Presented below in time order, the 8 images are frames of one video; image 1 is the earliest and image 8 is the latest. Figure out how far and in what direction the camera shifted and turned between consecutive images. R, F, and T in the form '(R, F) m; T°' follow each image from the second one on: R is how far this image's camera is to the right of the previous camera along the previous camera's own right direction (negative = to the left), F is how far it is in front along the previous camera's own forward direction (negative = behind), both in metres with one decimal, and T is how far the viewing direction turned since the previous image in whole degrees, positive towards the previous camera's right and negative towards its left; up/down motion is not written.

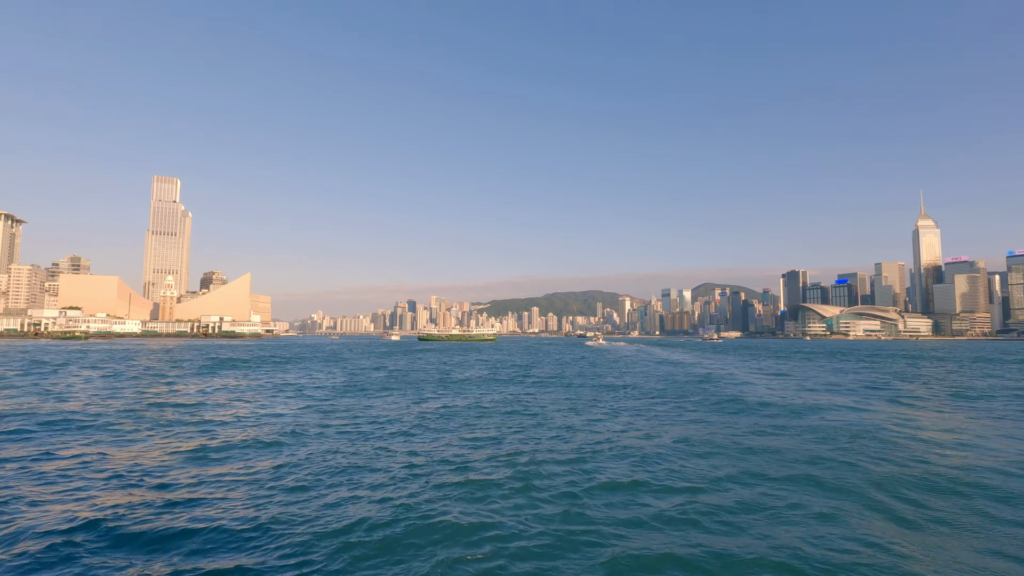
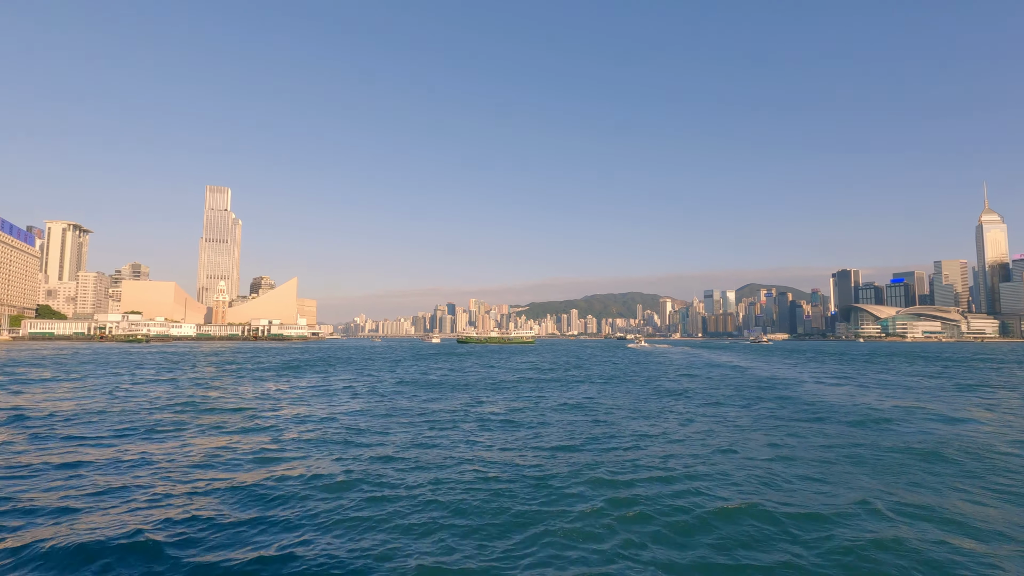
(-0.4, +0.6) m; -4°
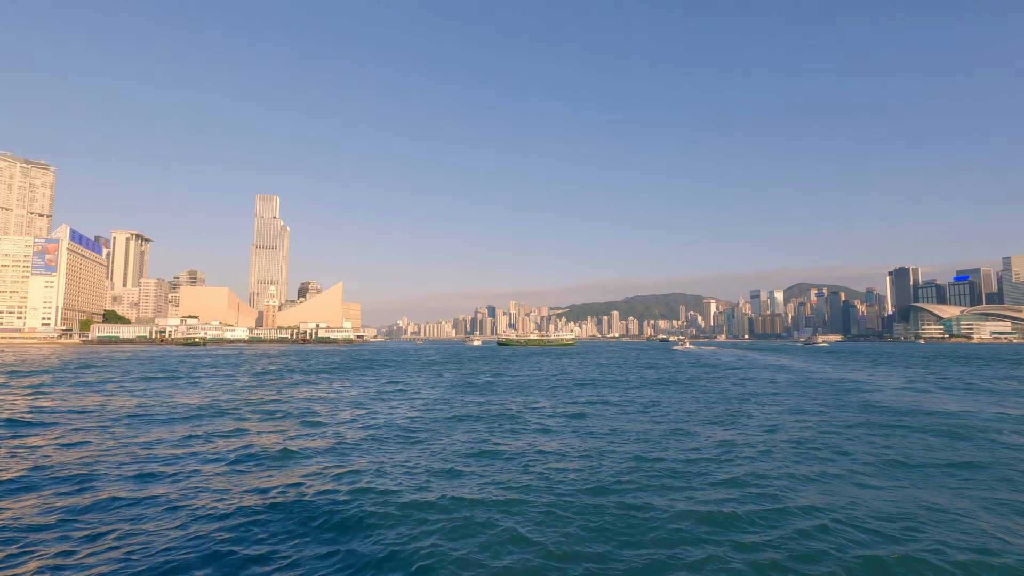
(-0.3, +0.5) m; -4°
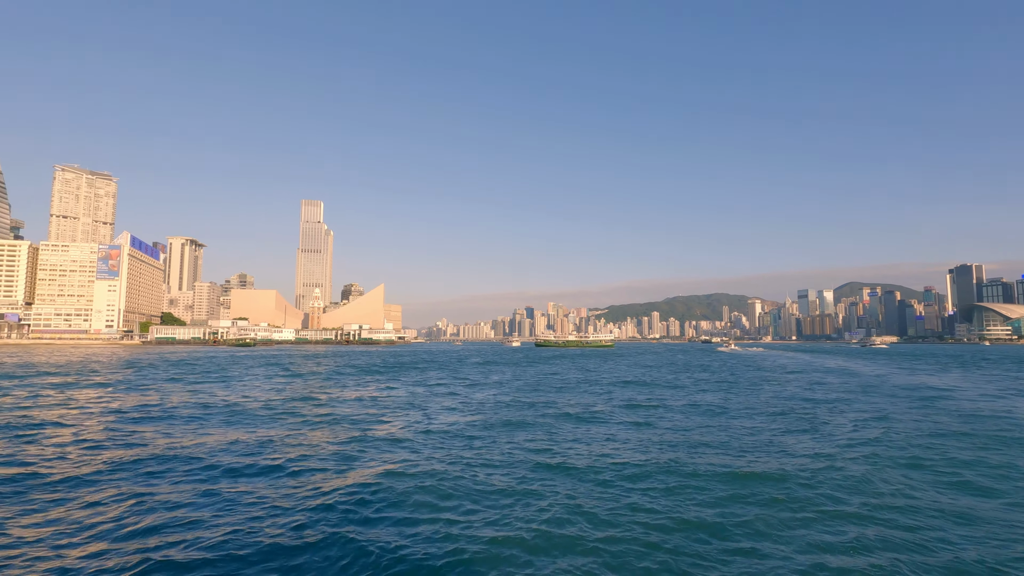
(-0.3, +0.5) m; -4°
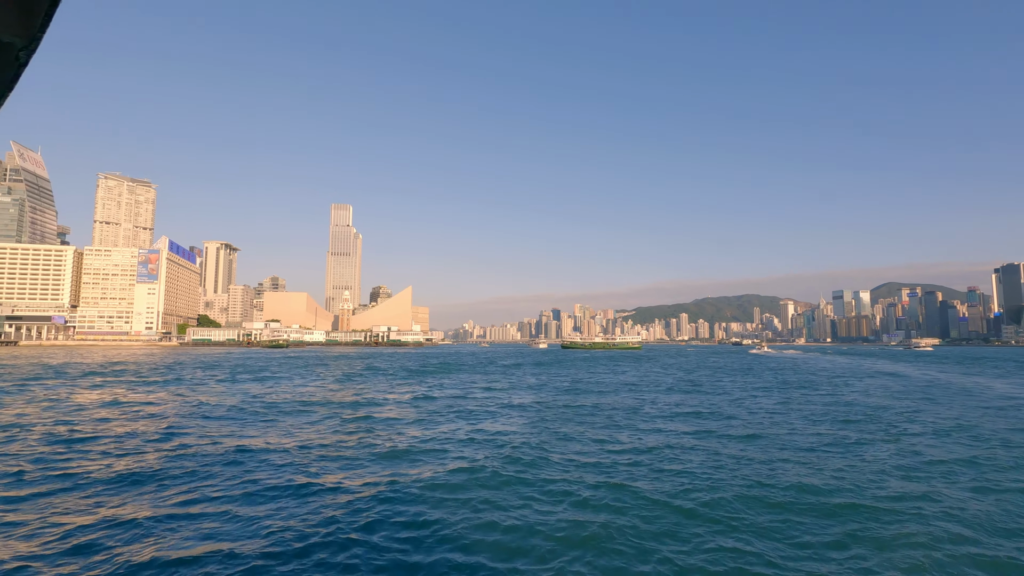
(-0.3, +0.4) m; -3°
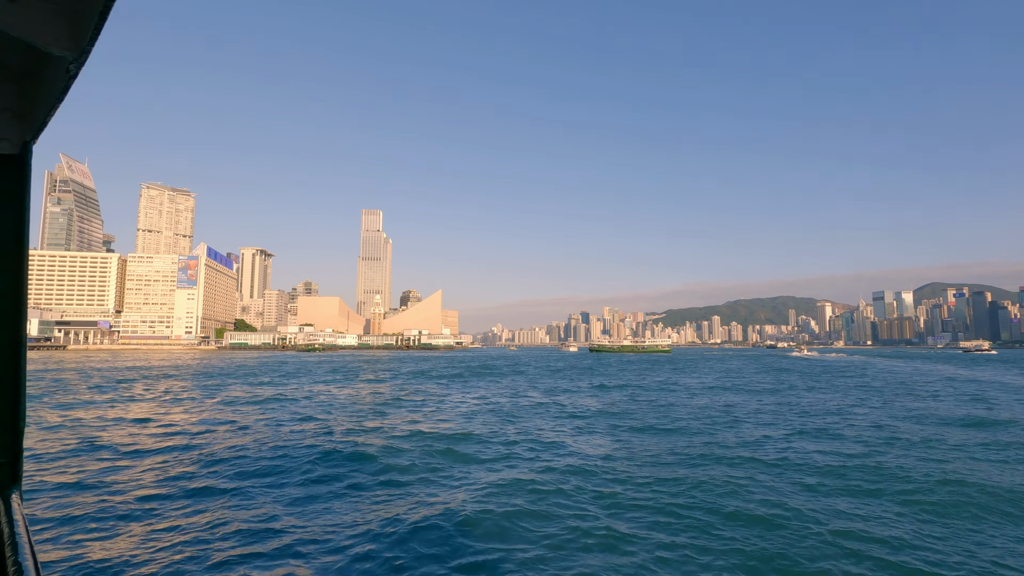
(-0.5, +0.7) m; -3°
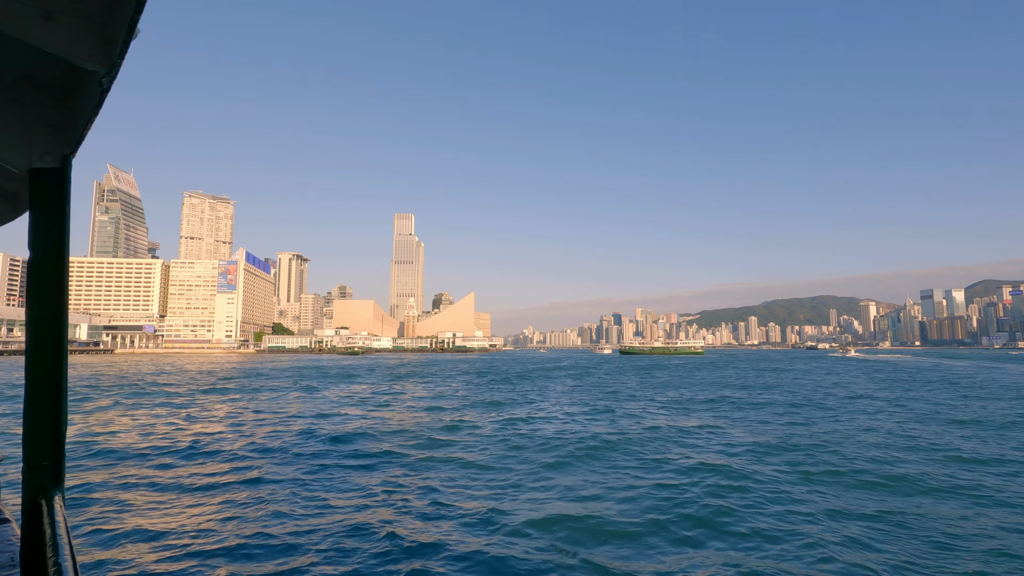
(-0.6, +1.0) m; -3°
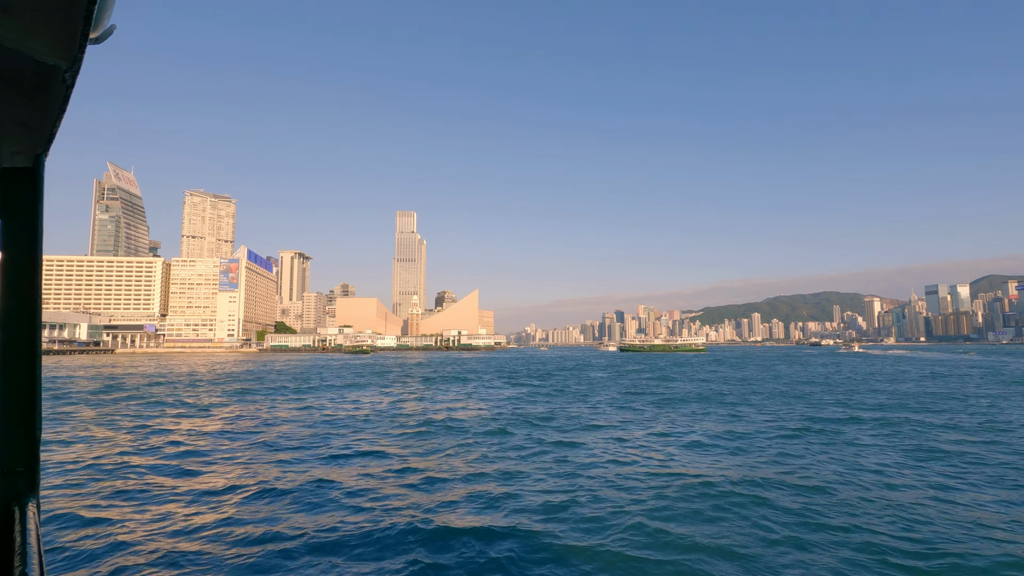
(-0.4, +0.8) m; 0°
